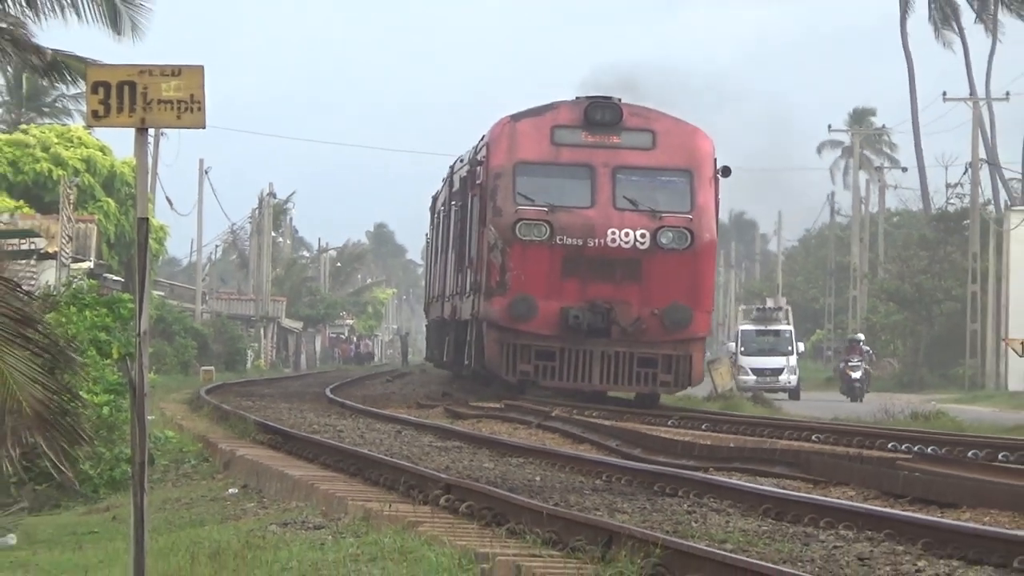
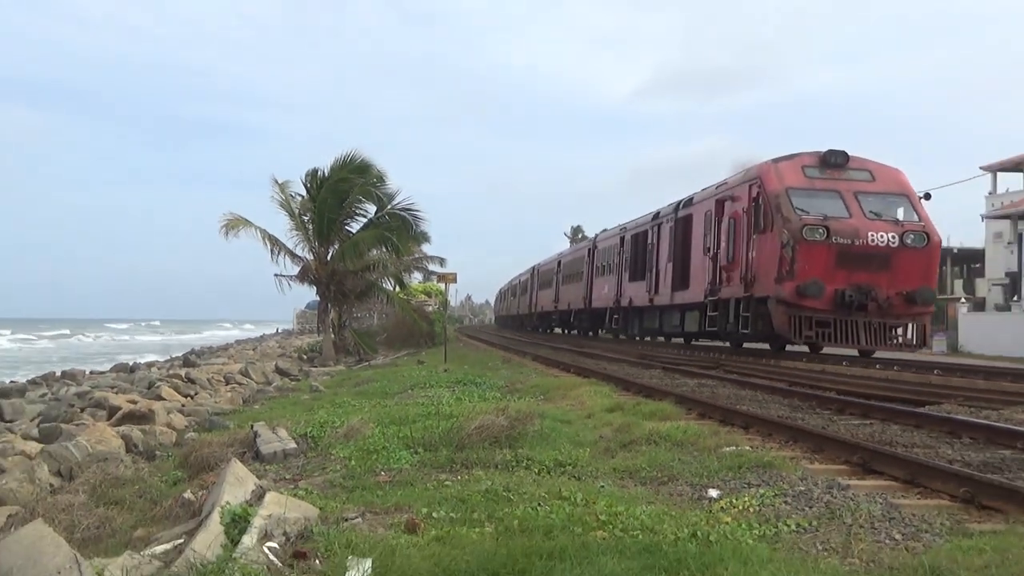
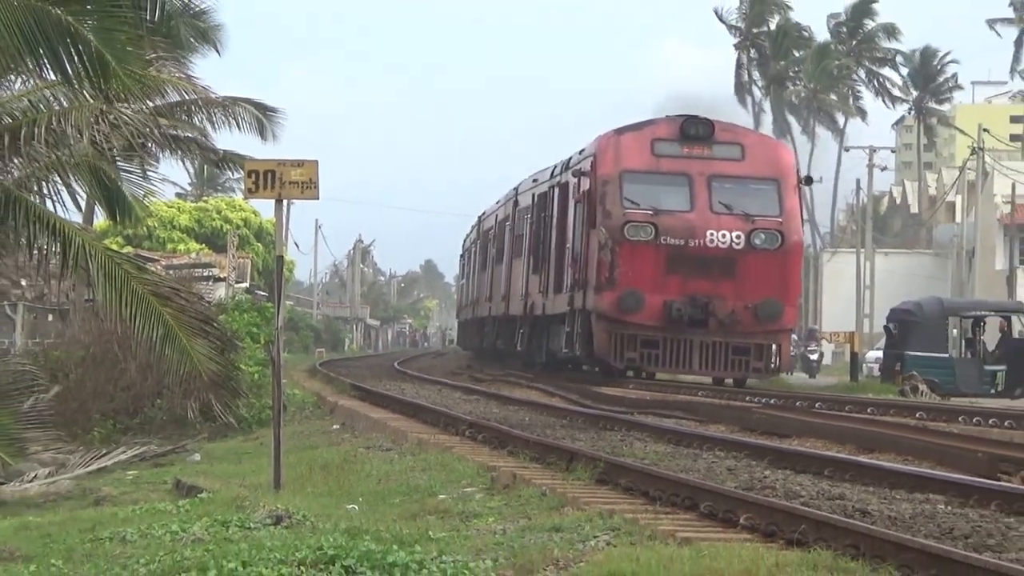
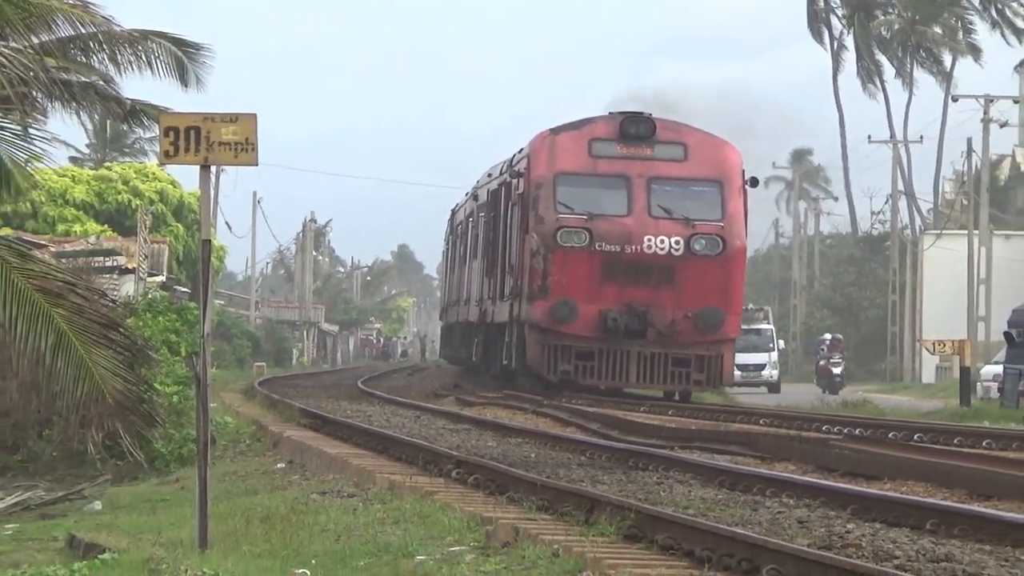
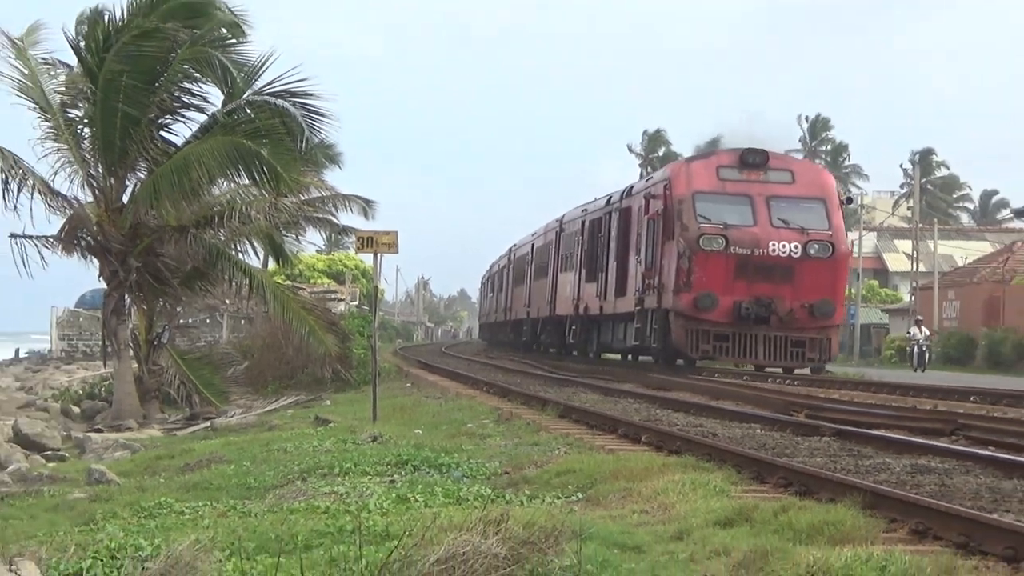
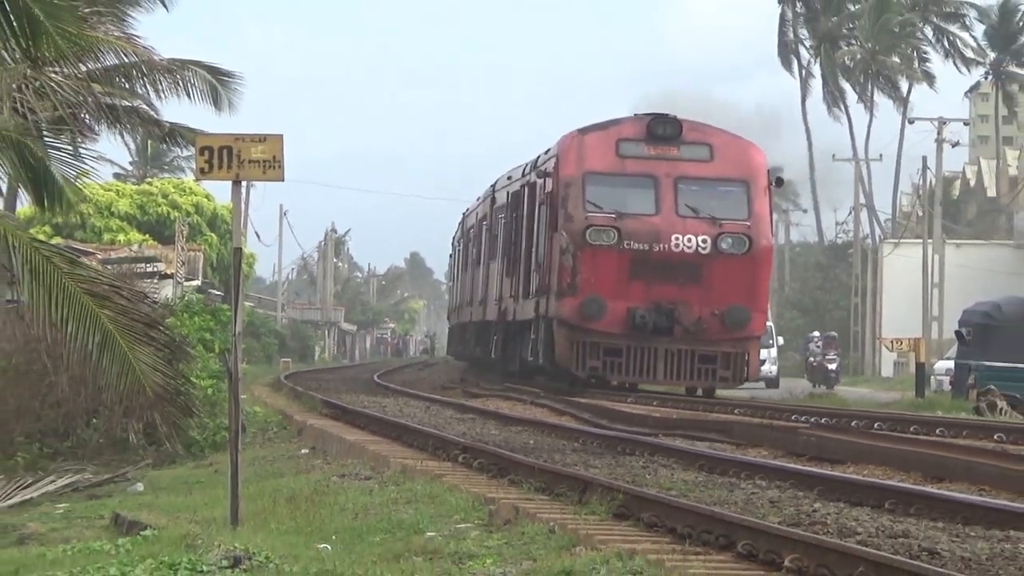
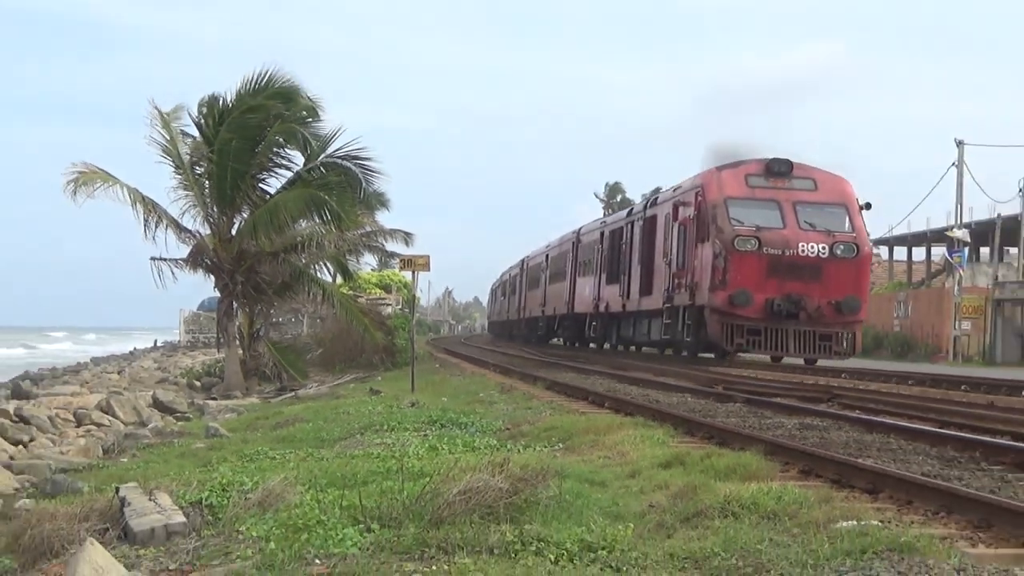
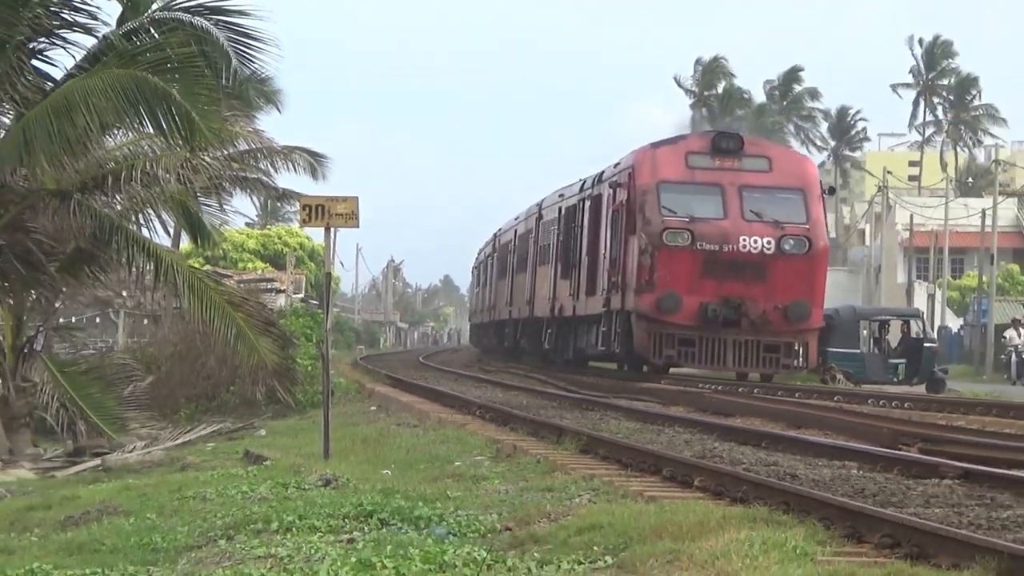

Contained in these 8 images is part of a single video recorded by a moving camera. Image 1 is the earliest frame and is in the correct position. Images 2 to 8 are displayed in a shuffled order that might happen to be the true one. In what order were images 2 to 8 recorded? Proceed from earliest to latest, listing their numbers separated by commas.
4, 6, 3, 8, 5, 7, 2
